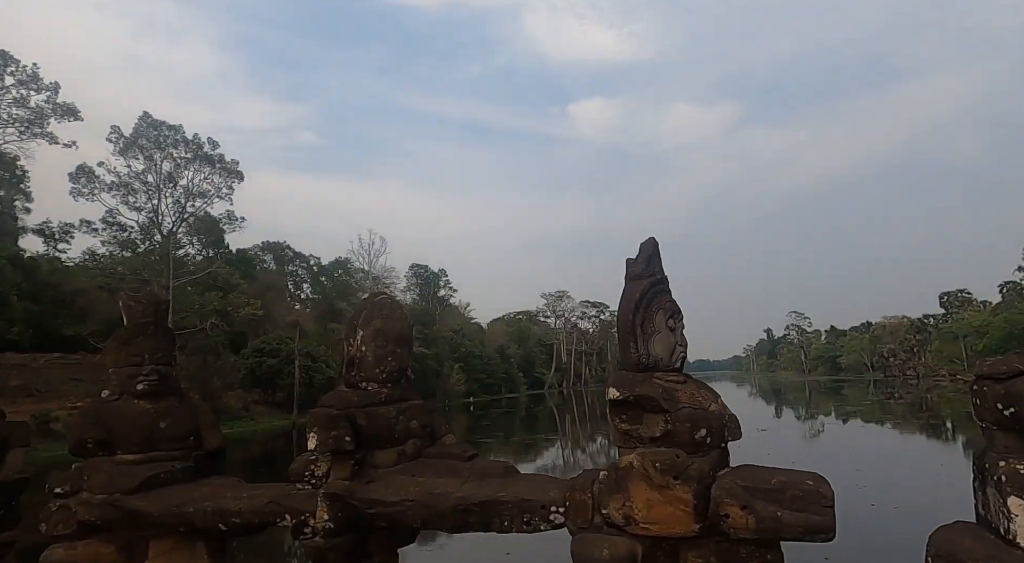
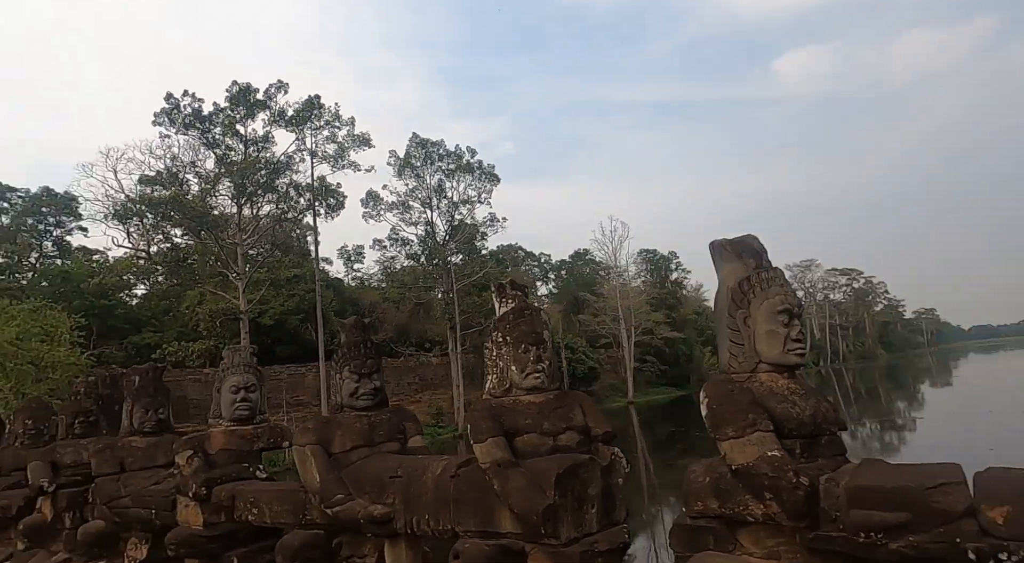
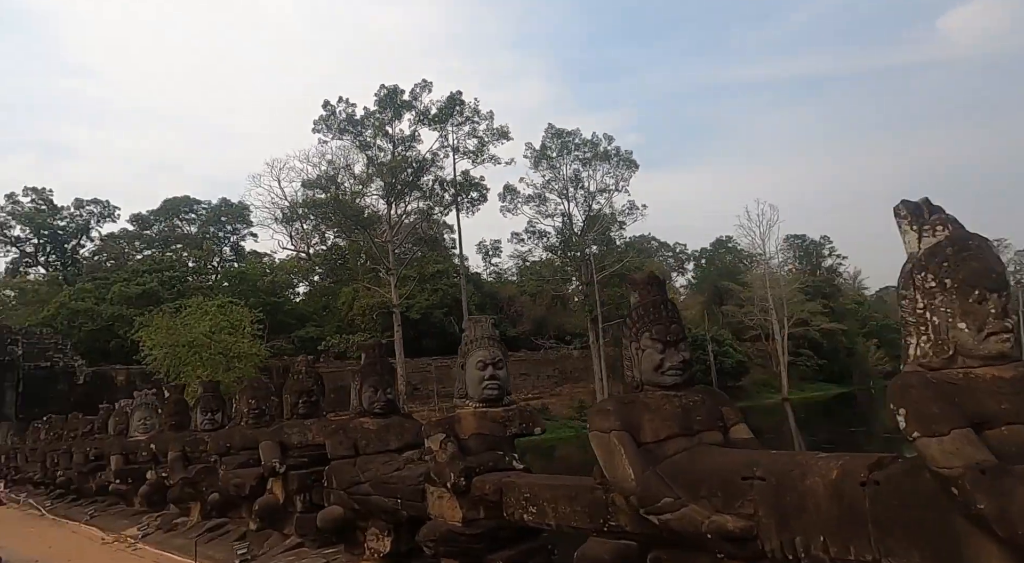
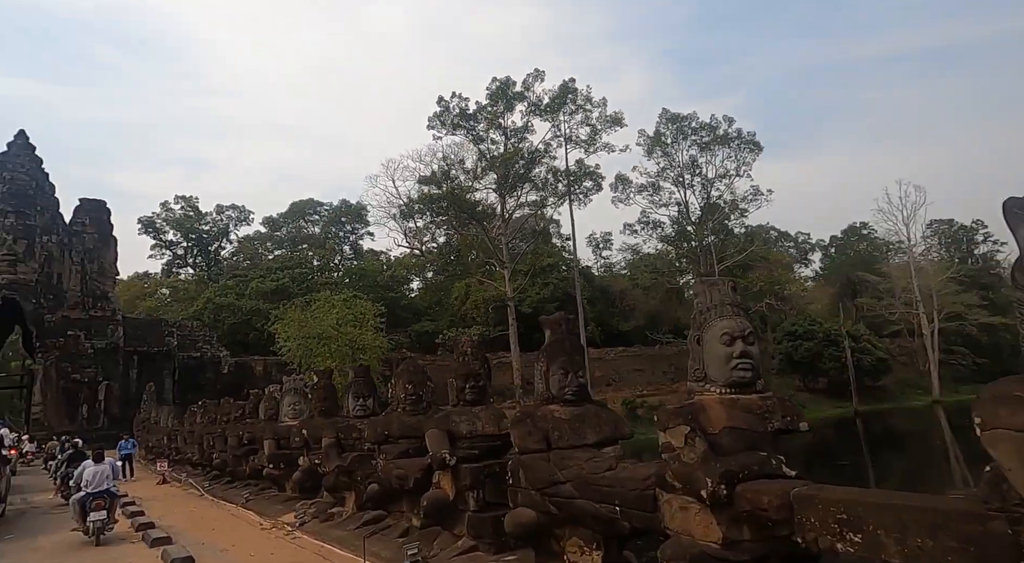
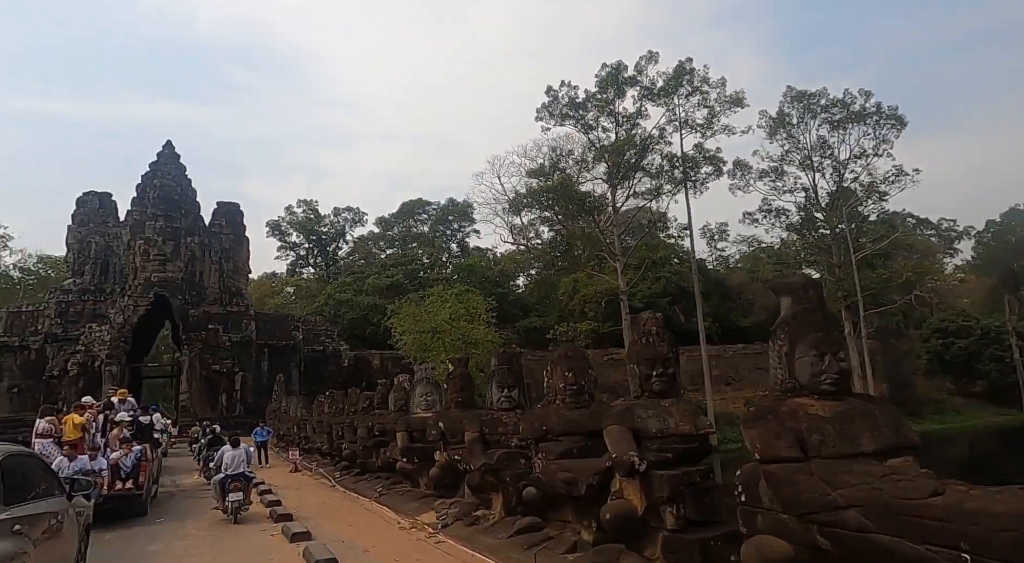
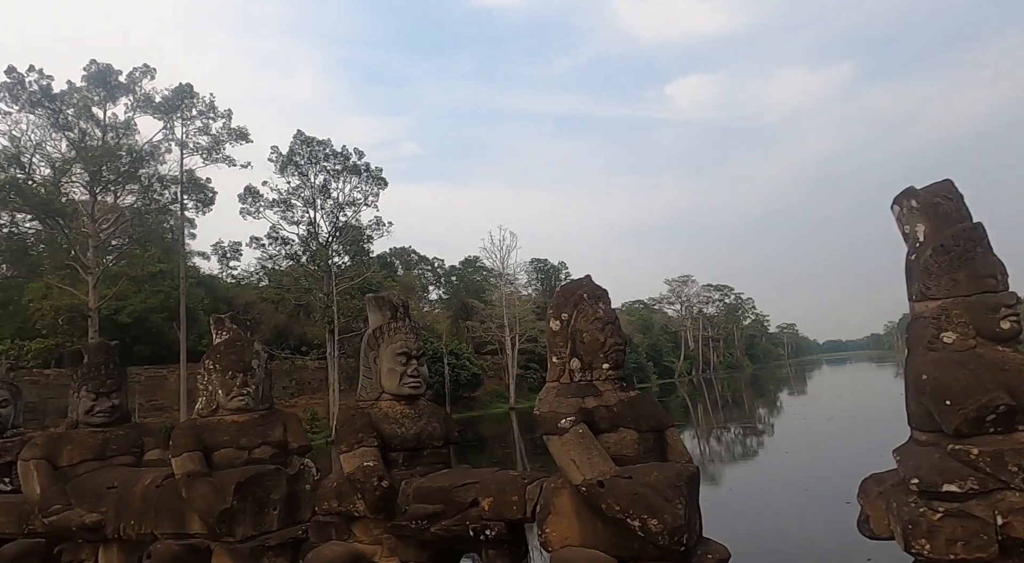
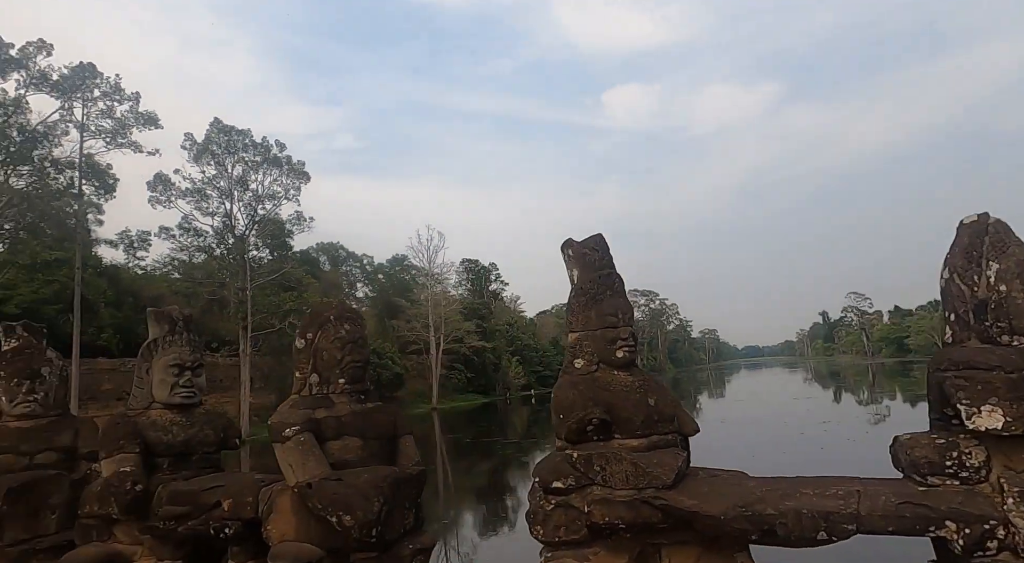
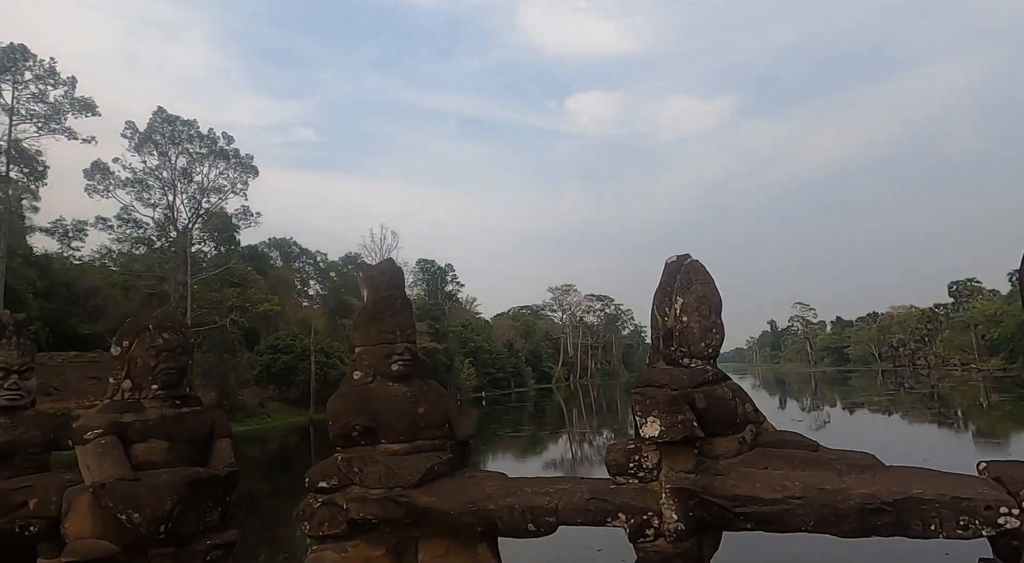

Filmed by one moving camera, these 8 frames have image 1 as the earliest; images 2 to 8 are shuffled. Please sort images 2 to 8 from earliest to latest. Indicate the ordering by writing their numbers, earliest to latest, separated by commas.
8, 7, 6, 2, 3, 4, 5
